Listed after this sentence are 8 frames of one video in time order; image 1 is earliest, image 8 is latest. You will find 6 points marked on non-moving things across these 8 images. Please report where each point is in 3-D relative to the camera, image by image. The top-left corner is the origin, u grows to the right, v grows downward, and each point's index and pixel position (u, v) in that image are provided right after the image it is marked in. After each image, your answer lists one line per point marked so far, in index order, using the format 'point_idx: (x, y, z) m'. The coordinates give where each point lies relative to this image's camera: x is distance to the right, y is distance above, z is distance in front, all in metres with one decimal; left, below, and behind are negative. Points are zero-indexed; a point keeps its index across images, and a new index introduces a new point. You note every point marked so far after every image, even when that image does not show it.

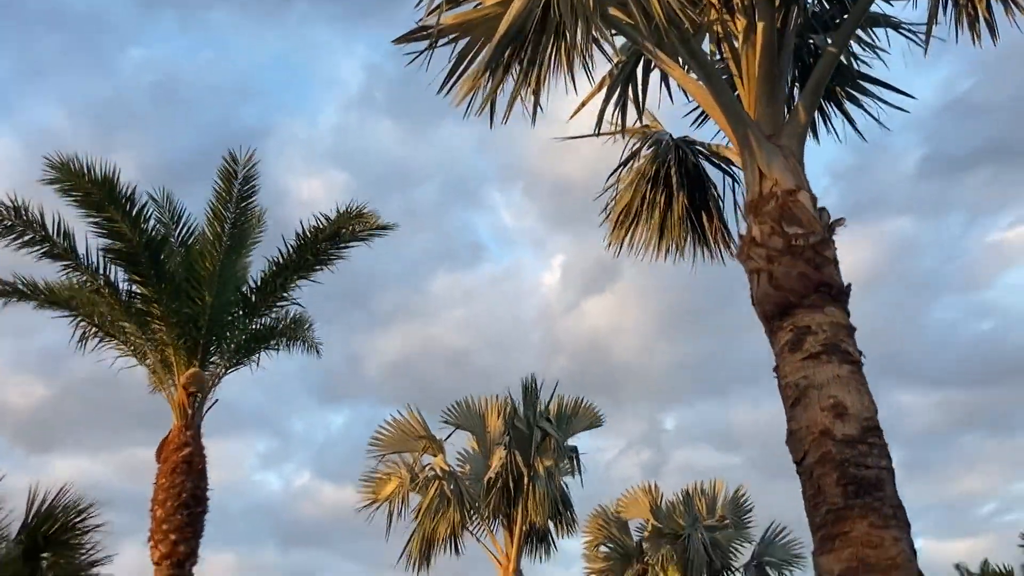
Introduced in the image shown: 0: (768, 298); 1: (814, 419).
0: (+1.4, 0.0, +5.0) m
1: (+1.5, -0.5, +4.5) m
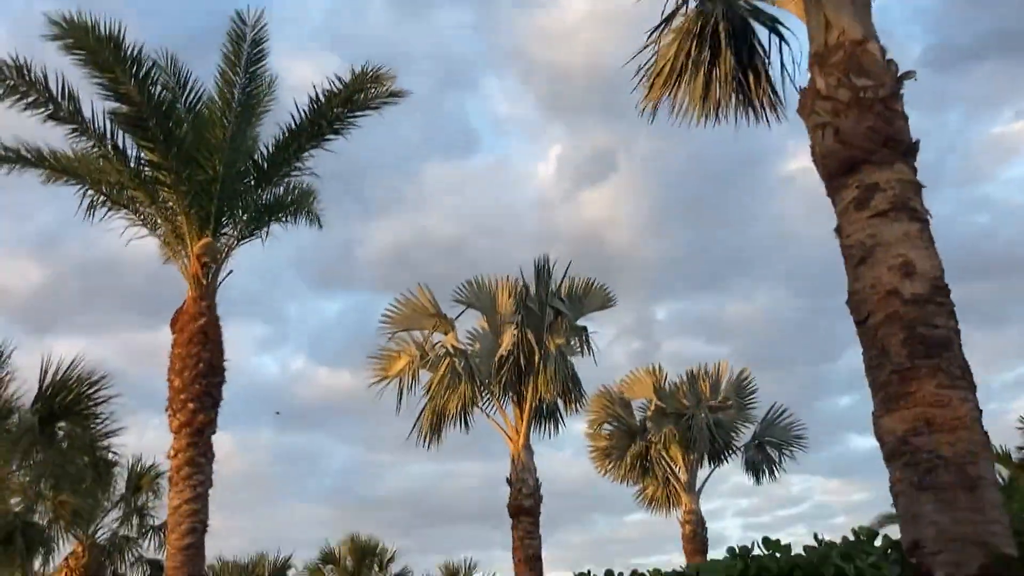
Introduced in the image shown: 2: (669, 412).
0: (+1.5, +0.6, +4.5) m
1: (+1.6, 0.0, +4.1) m
2: (+2.9, -2.3, +17.4) m
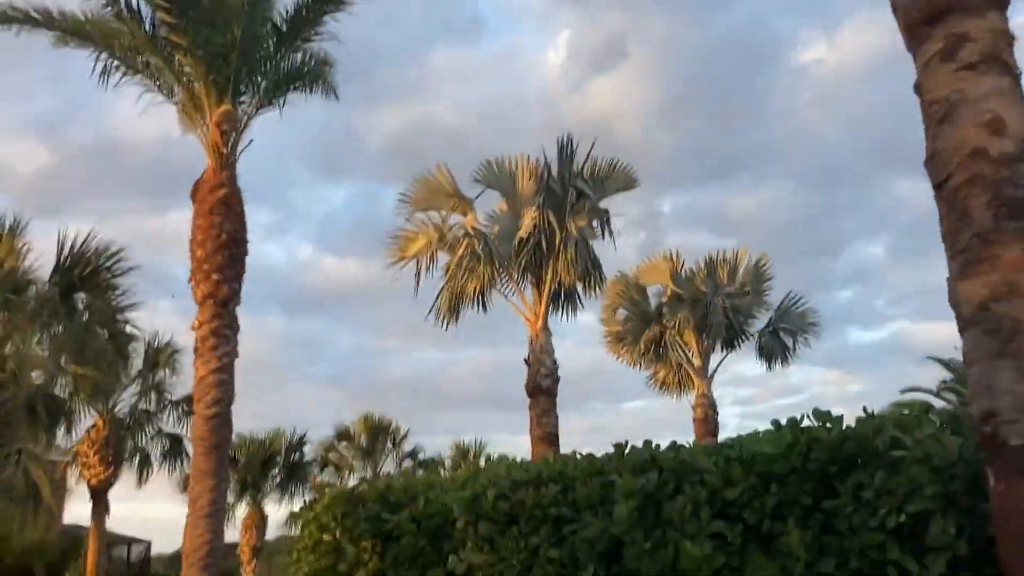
0: (+1.8, +1.2, +4.2) m
1: (+1.9, +0.6, +3.9) m
2: (+3.2, -0.2, +17.3) m
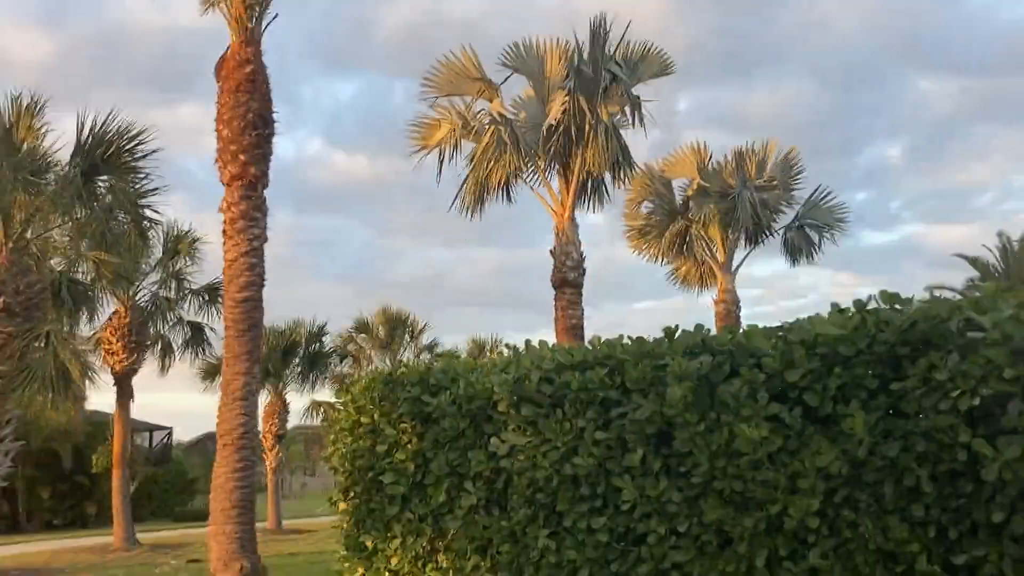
0: (+2.1, +1.8, +3.8) m
1: (+2.1, +1.1, +3.5) m
2: (+3.6, +1.7, +17.0) m
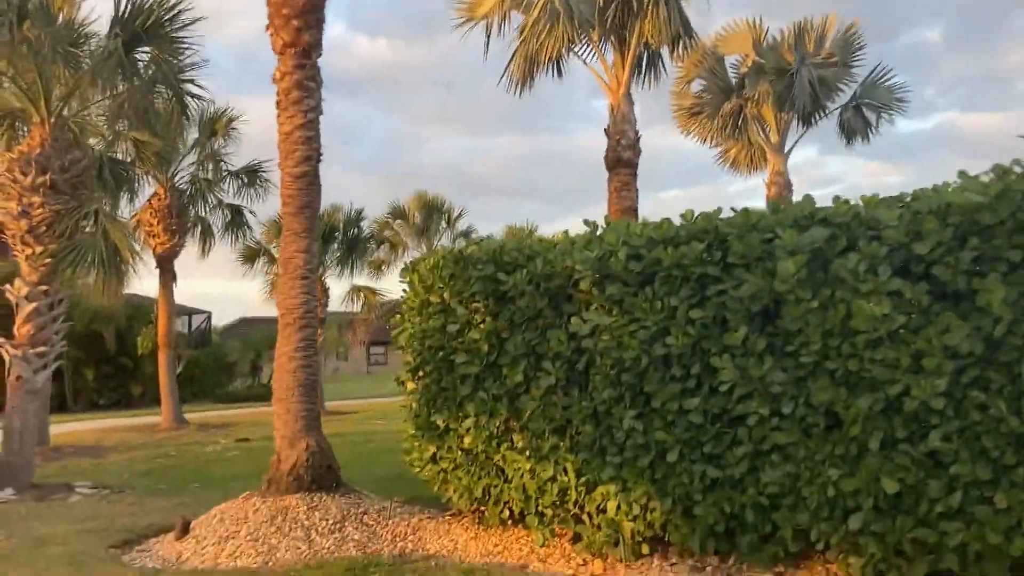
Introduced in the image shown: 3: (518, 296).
0: (+2.5, +2.3, +3.1) m
1: (+2.6, +1.6, +3.0) m
2: (+4.4, +3.8, +16.3) m
3: (0.0, 0.0, +6.3) m
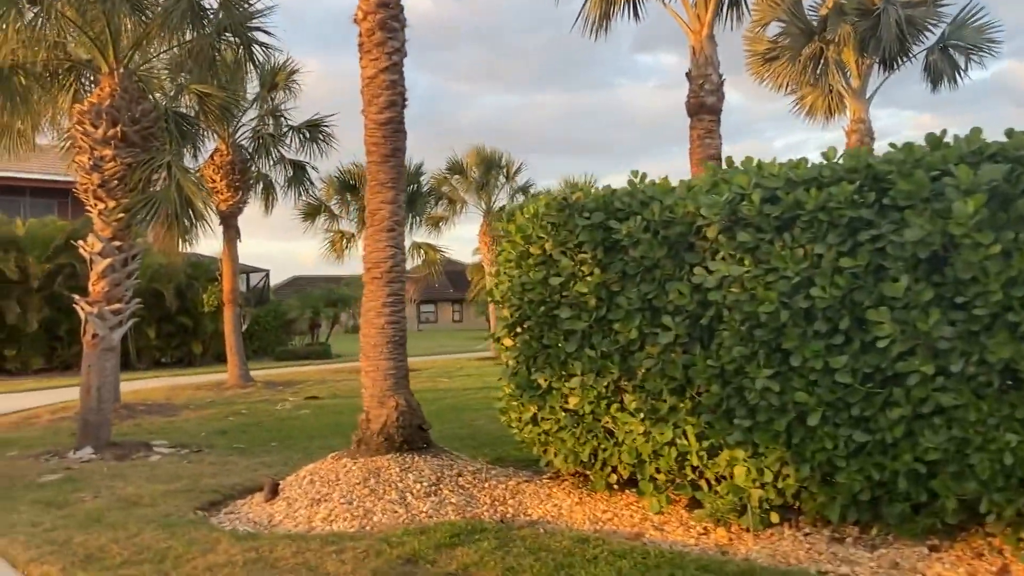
0: (+3.1, +2.5, +2.5) m
1: (+3.1, +1.8, +2.3) m
2: (+5.6, +4.6, +15.4) m
3: (+0.7, +0.3, +5.8) m
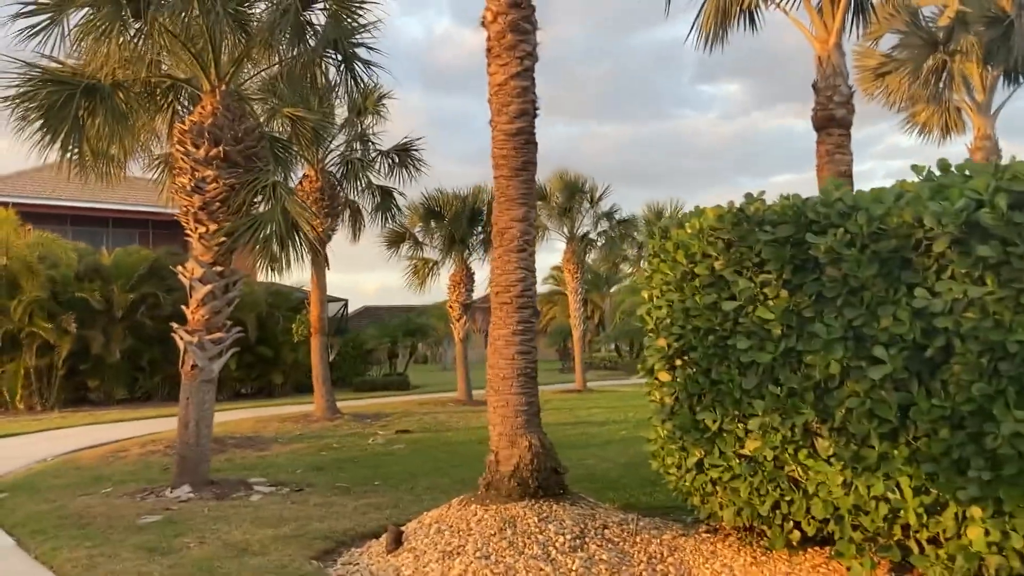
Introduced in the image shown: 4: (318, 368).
0: (+3.8, +2.4, +1.5) m
1: (+3.8, +1.8, +1.4) m
2: (+7.1, +4.1, +14.3) m
3: (+1.7, +0.1, +5.0) m
4: (-3.6, -1.5, +17.1) m
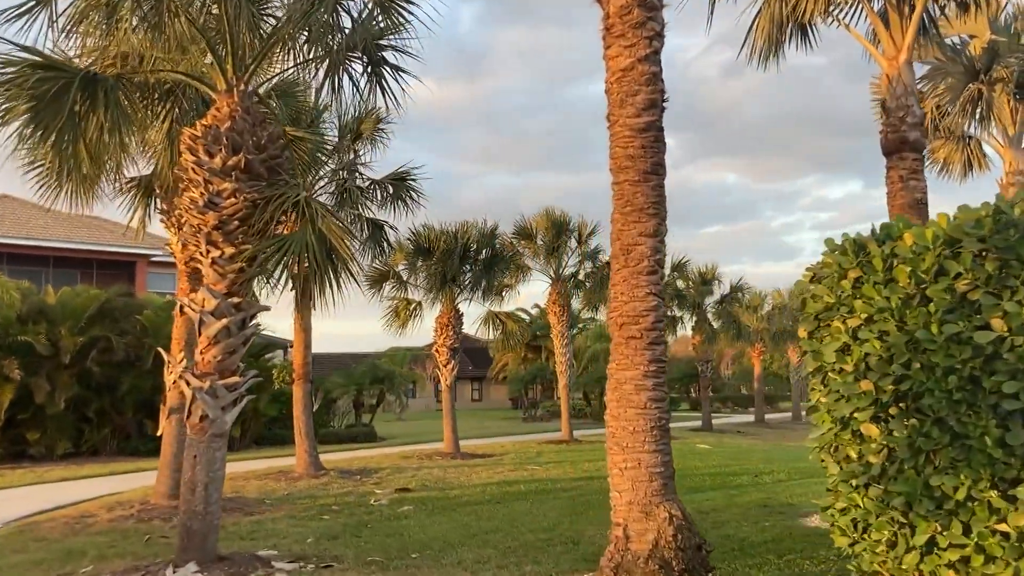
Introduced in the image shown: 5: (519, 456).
0: (+4.9, +2.5, +0.6) m
1: (+5.0, +1.8, +0.4) m
2: (+7.4, +3.5, +13.7) m
3: (+2.6, 0.0, +3.8) m
4: (-3.5, -2.2, +15.4) m
5: (+0.1, -3.4, +19.1) m
